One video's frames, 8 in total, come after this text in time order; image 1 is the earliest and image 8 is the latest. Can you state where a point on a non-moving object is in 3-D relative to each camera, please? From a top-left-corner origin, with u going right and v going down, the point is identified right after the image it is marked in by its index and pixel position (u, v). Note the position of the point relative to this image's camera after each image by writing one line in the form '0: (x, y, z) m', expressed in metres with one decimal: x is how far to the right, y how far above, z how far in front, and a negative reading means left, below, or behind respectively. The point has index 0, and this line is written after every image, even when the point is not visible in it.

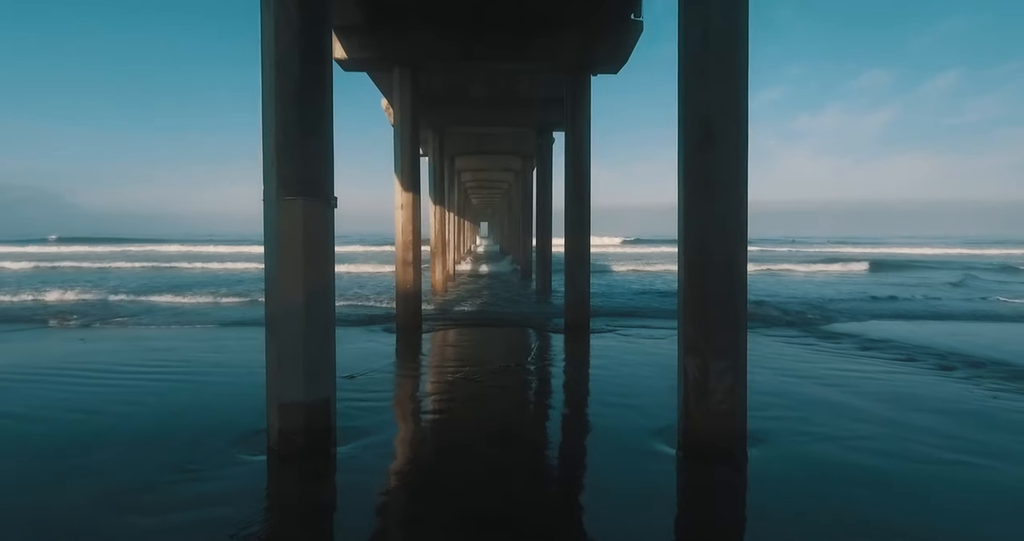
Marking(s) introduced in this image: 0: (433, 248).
0: (-2.1, +0.6, +16.7) m
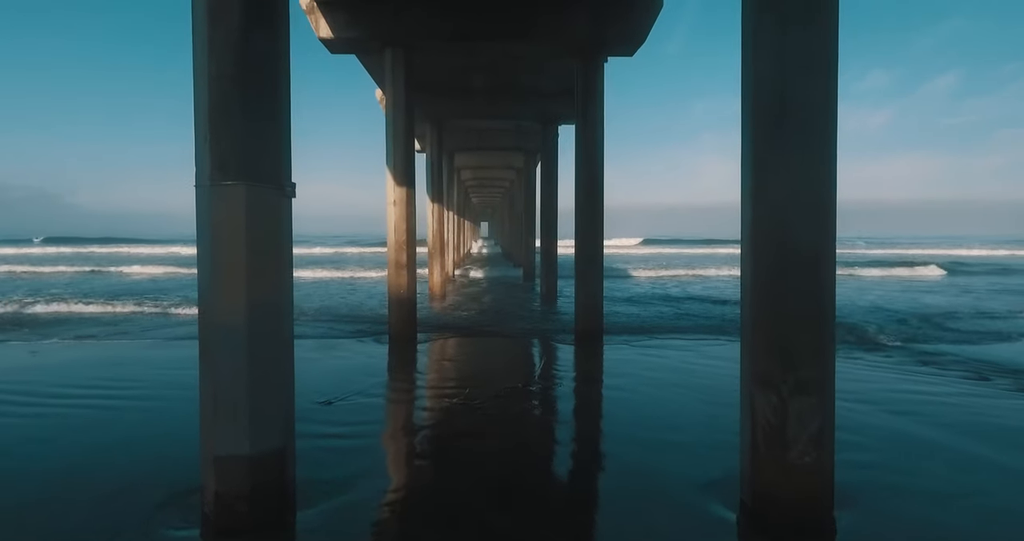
0: (-2.1, +0.5, +15.7) m
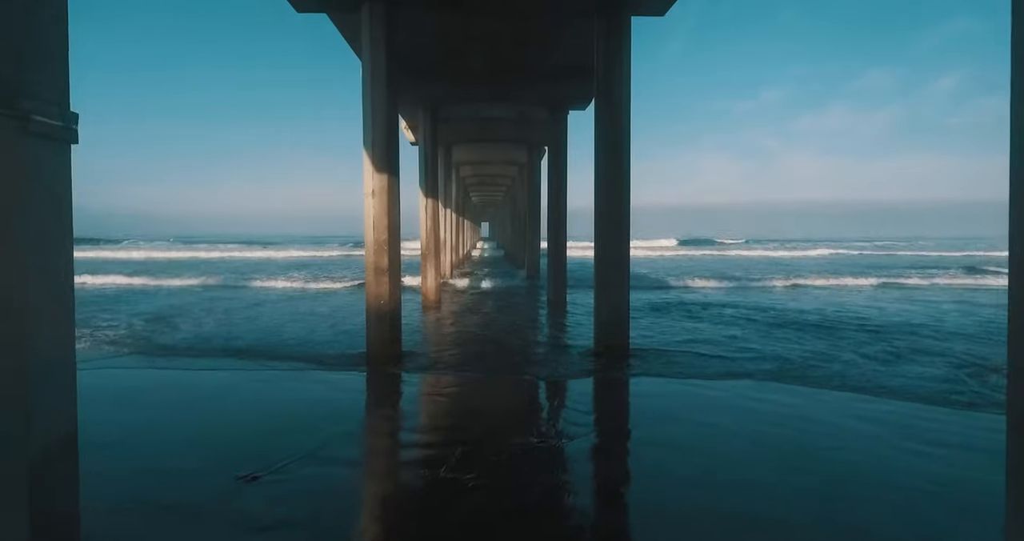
0: (-2.0, +0.4, +14.0) m
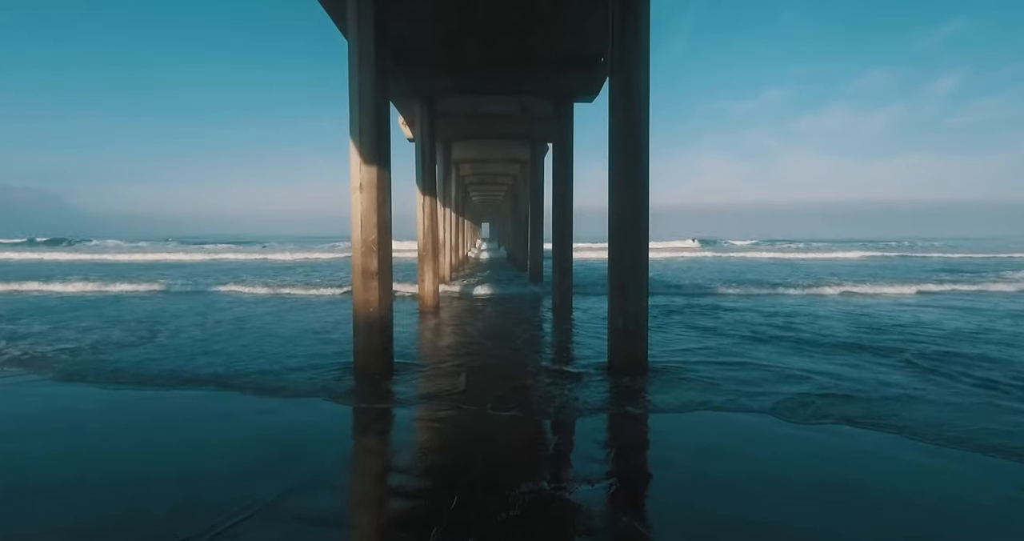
0: (-1.9, +0.4, +13.2) m
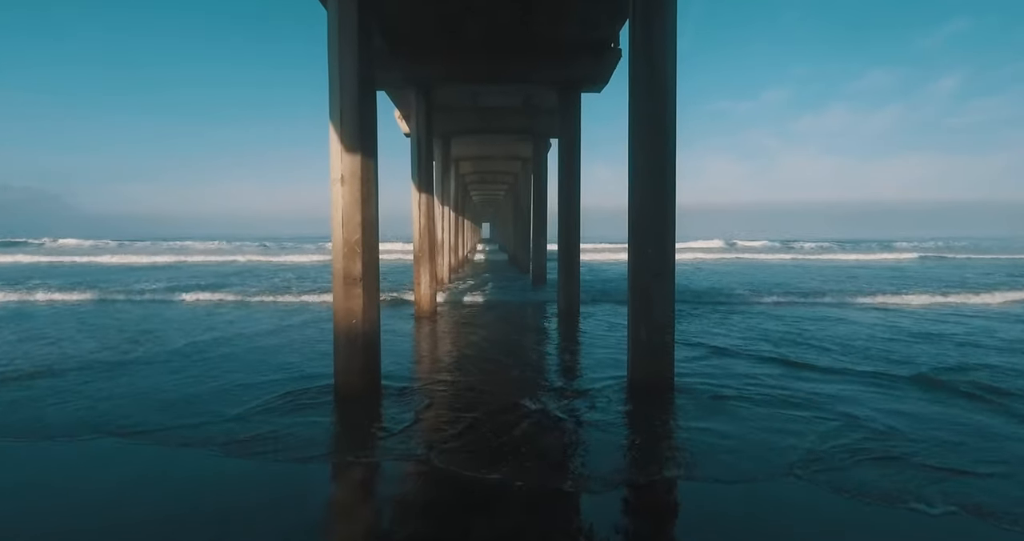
0: (-1.9, +0.3, +12.3) m
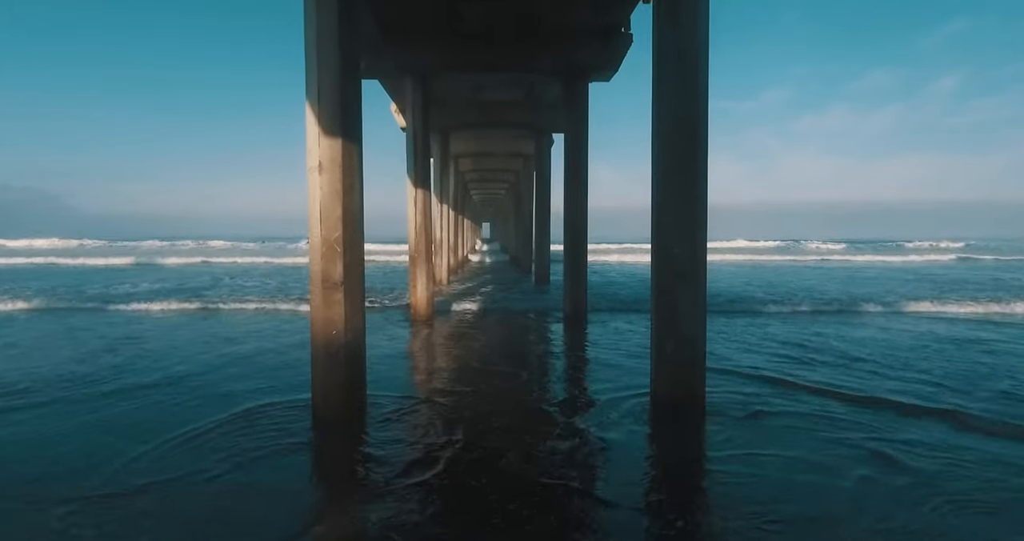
0: (-1.8, +0.3, +11.6) m
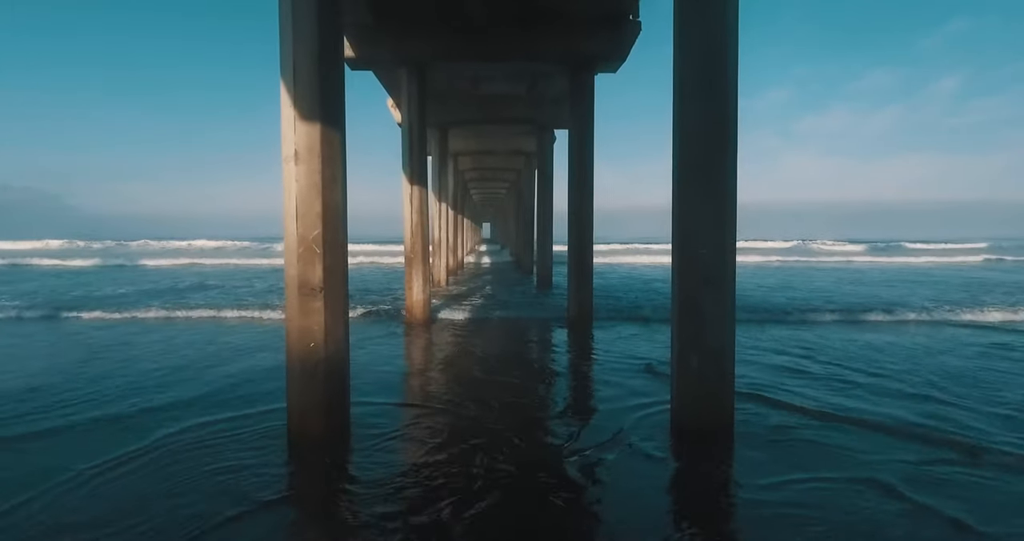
0: (-1.8, +0.3, +11.0) m
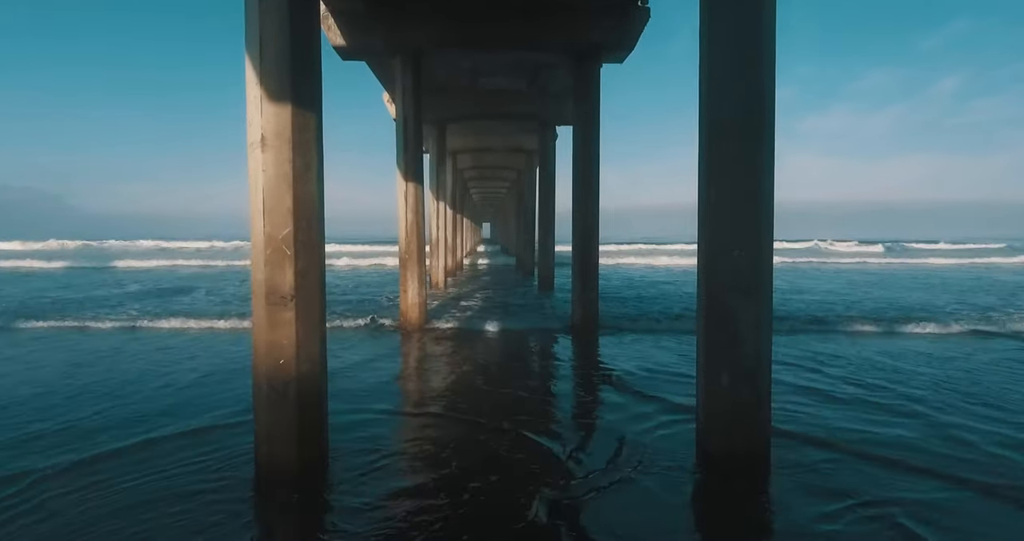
0: (-1.8, +0.3, +10.4) m
